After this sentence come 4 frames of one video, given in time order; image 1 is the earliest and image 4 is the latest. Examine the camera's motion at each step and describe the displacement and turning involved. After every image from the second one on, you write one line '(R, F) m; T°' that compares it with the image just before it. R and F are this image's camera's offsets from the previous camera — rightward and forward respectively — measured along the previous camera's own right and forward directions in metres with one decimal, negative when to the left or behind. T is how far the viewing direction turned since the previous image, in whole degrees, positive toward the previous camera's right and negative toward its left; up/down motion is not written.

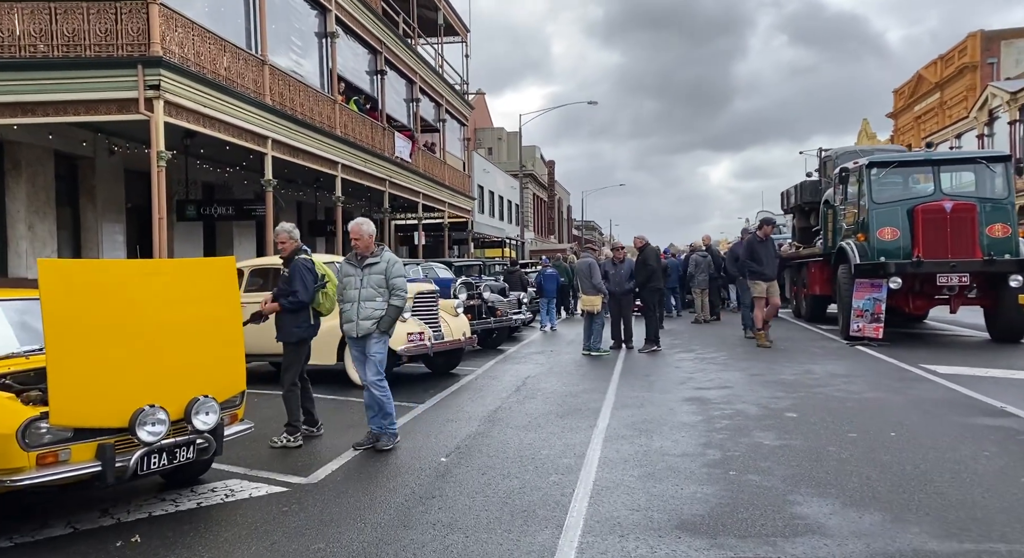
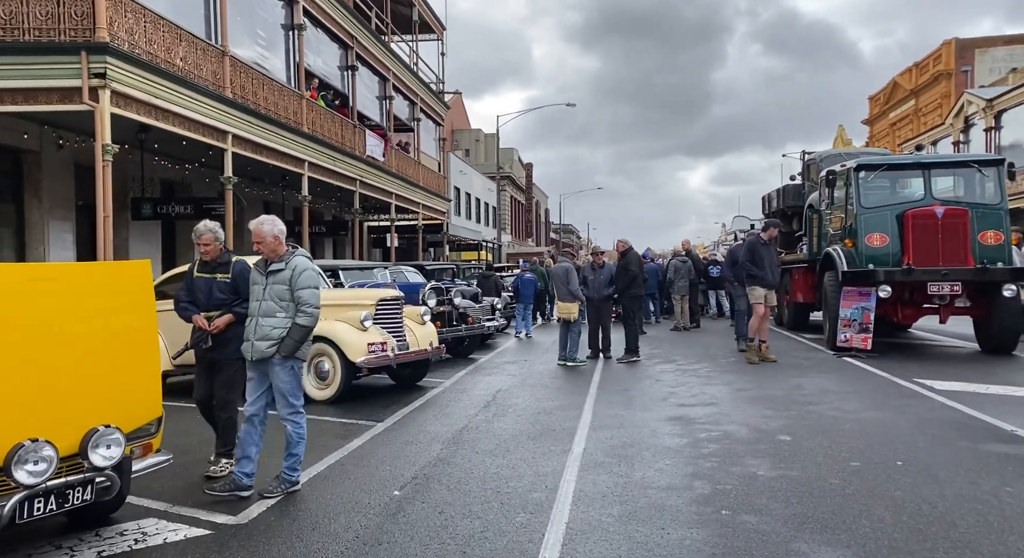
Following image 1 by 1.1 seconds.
(+0.1, +0.6) m; +2°
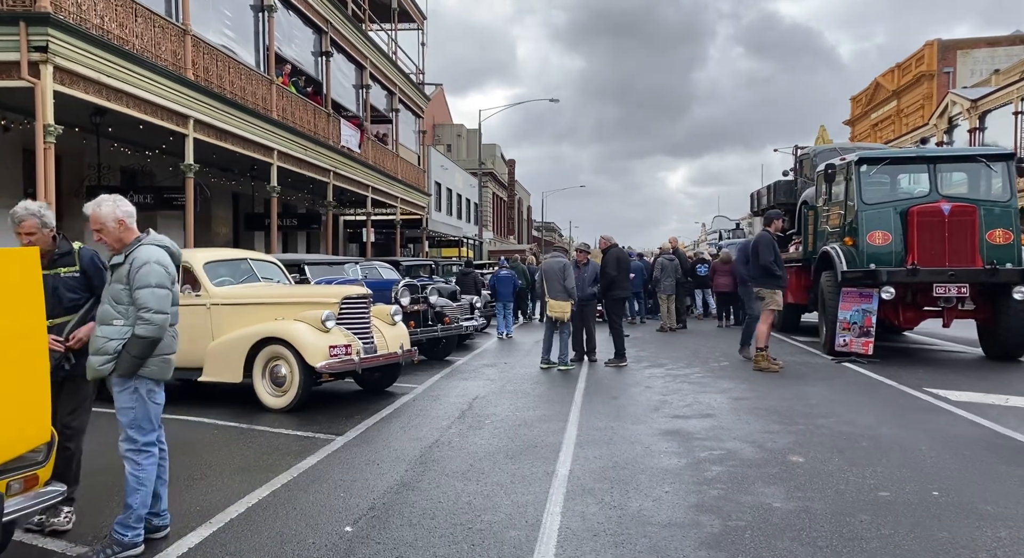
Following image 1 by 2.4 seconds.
(0.0, +0.7) m; +2°
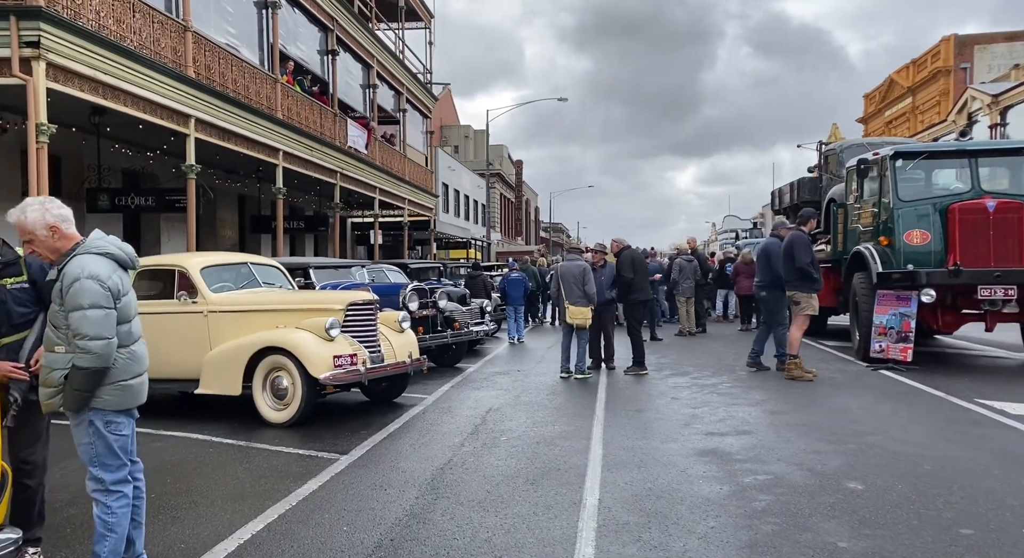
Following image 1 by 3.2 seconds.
(-0.1, +0.5) m; -1°
